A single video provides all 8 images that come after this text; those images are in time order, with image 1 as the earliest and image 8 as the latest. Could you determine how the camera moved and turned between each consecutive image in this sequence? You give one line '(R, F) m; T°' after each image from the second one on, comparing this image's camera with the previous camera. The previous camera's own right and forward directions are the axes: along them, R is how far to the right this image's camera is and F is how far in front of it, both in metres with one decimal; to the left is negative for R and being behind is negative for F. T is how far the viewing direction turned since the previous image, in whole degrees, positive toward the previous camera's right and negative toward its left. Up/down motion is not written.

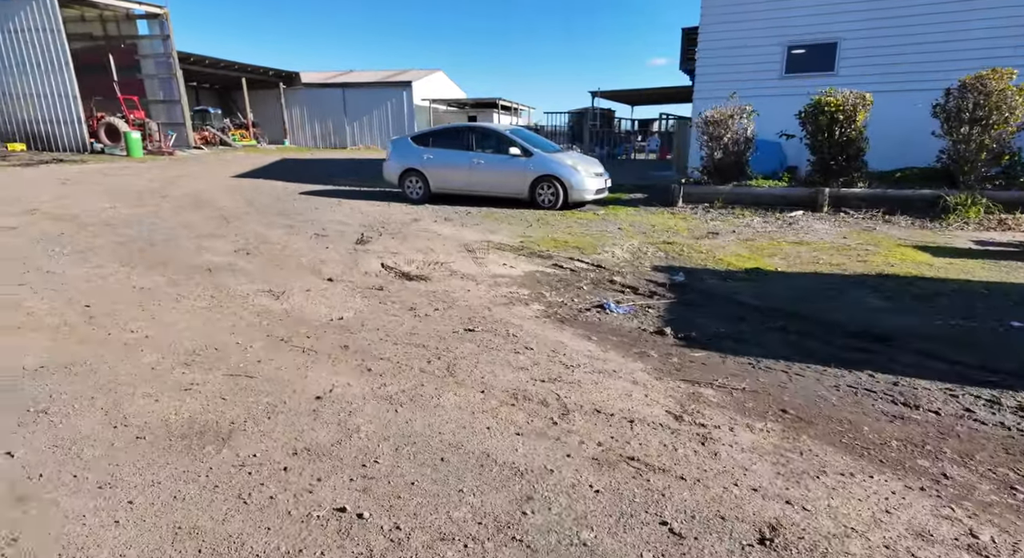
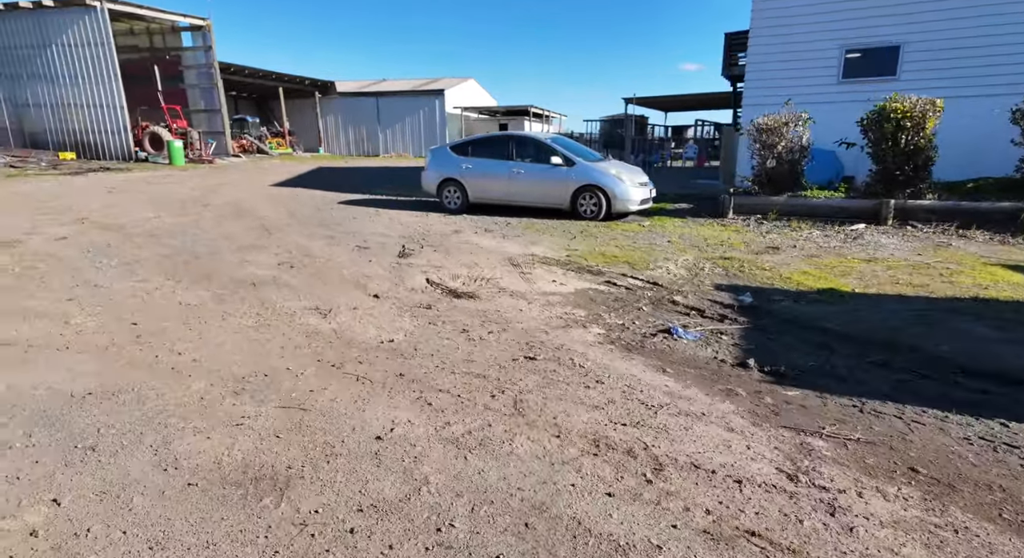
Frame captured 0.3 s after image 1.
(-0.2, +0.2) m; -3°
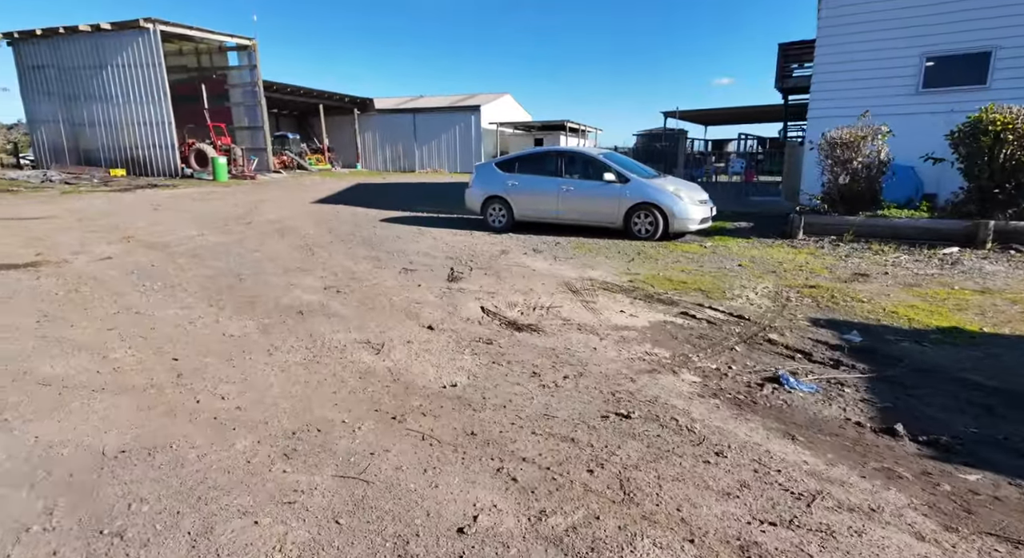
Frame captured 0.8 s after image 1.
(-0.3, +0.4) m; -3°
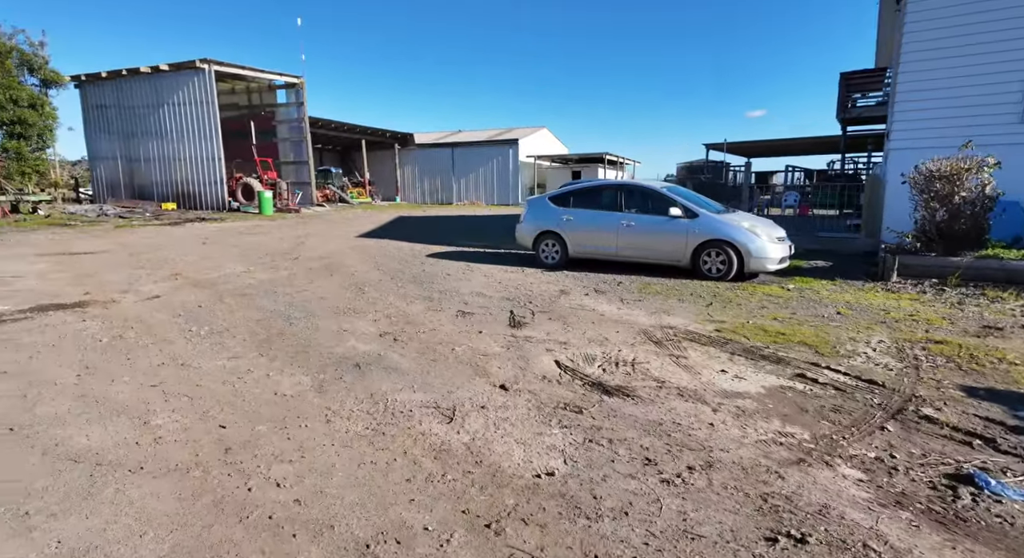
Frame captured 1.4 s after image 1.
(-0.3, +0.5) m; -3°
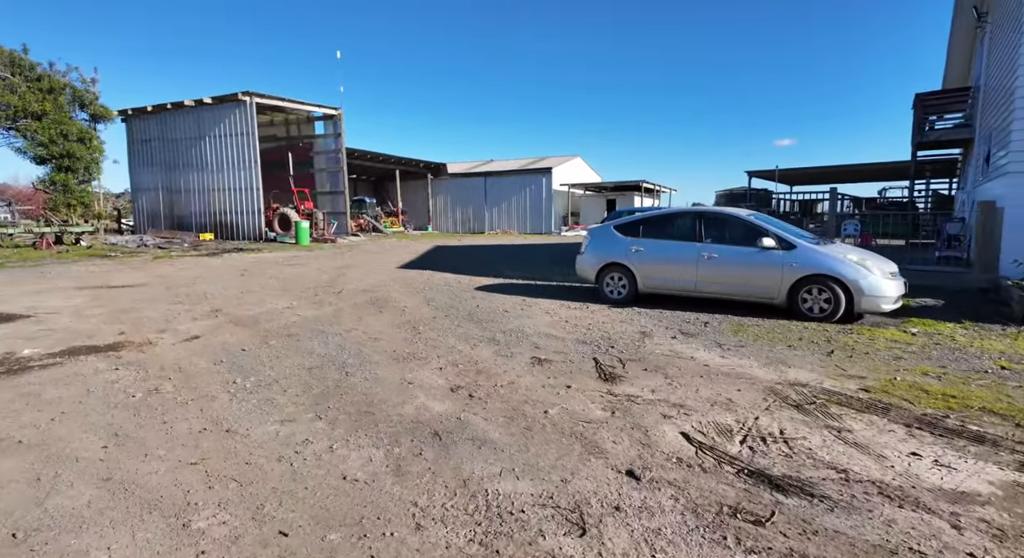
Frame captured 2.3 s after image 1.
(-0.5, +0.7) m; -3°
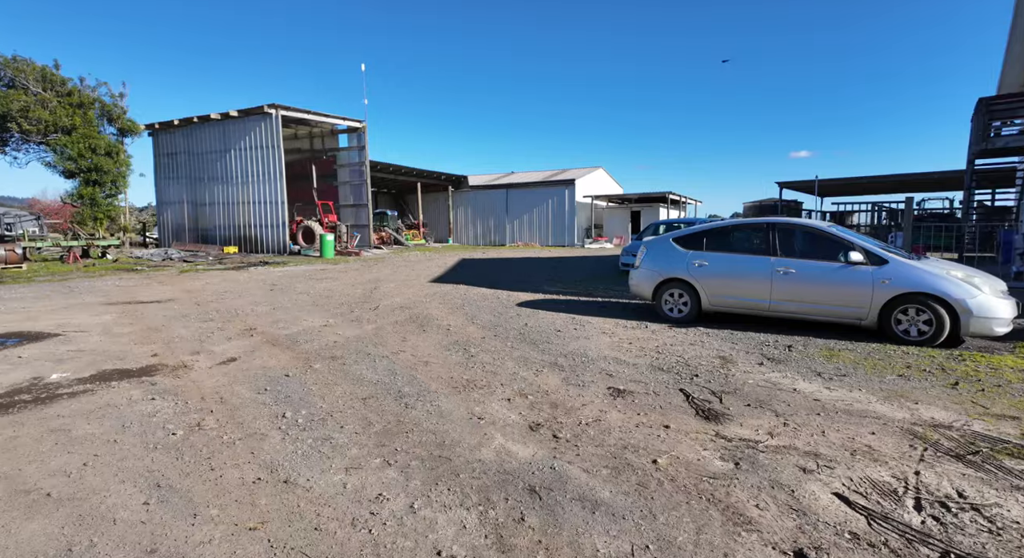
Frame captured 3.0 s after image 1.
(-0.5, +0.5) m; -2°
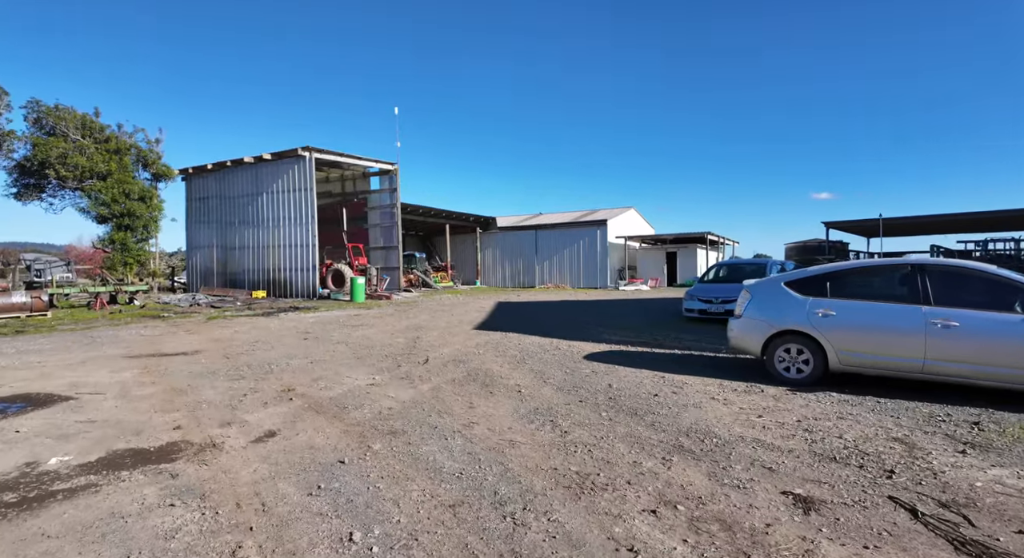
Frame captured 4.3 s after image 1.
(-0.7, +1.0) m; -2°
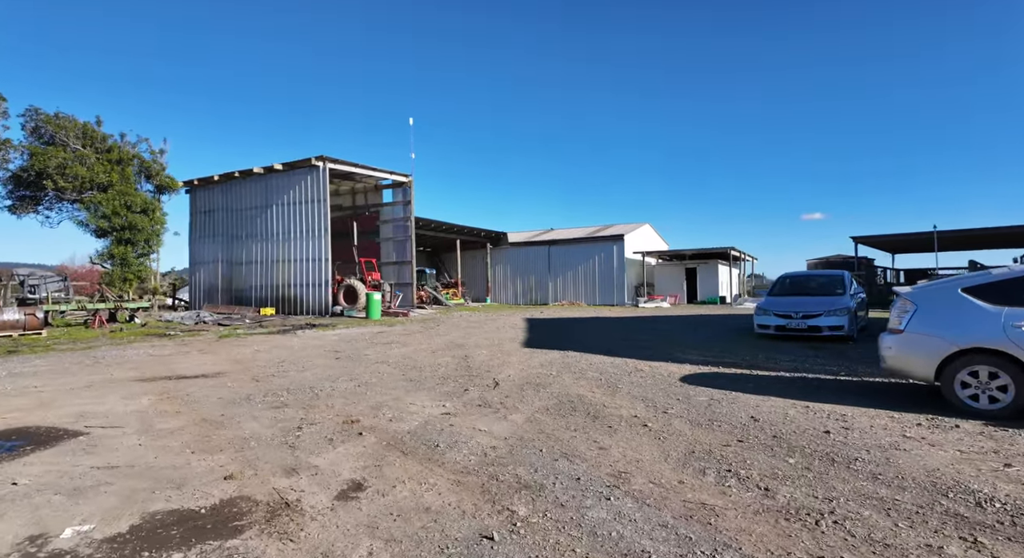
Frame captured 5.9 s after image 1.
(-1.1, +1.2) m; 0°
